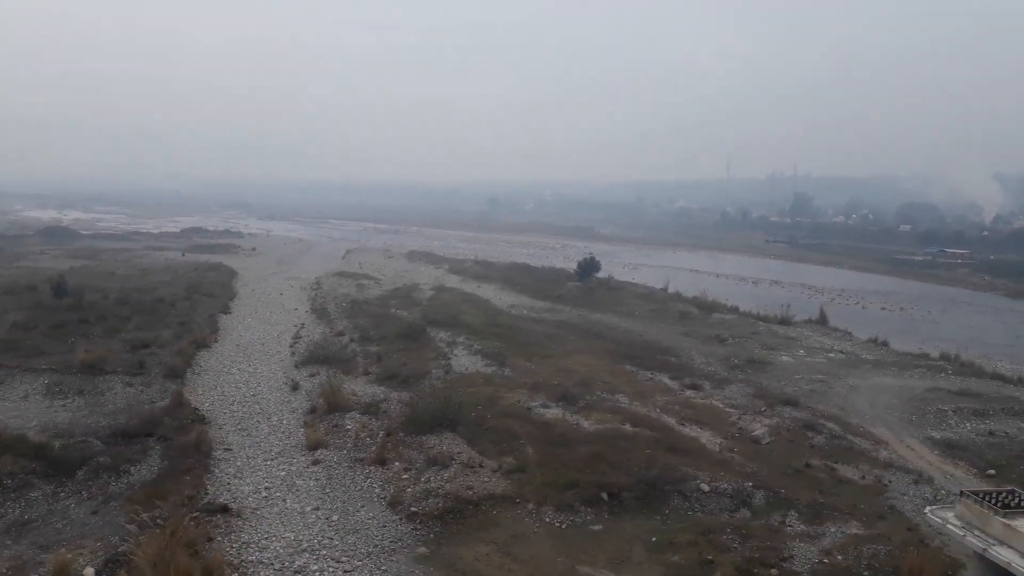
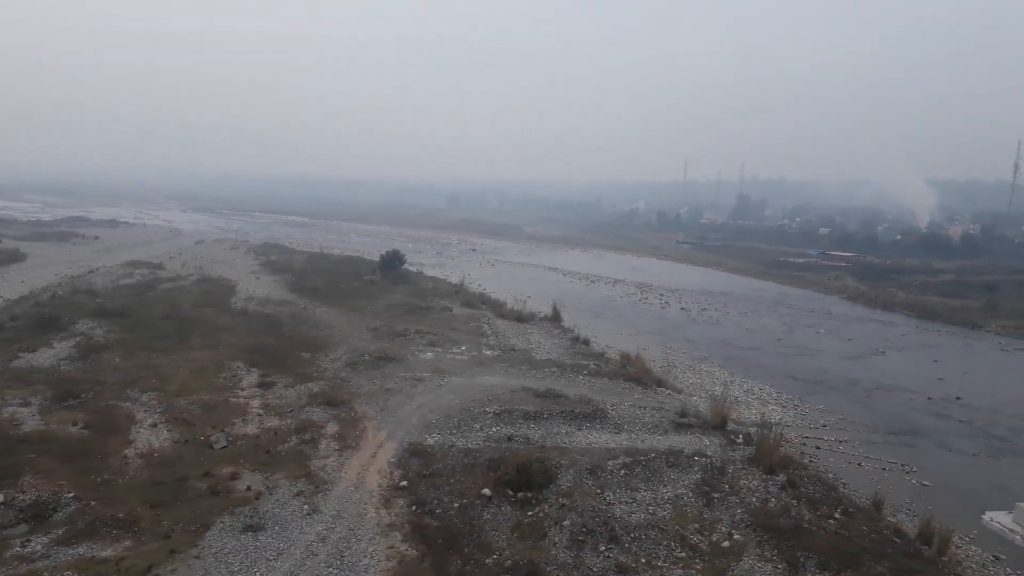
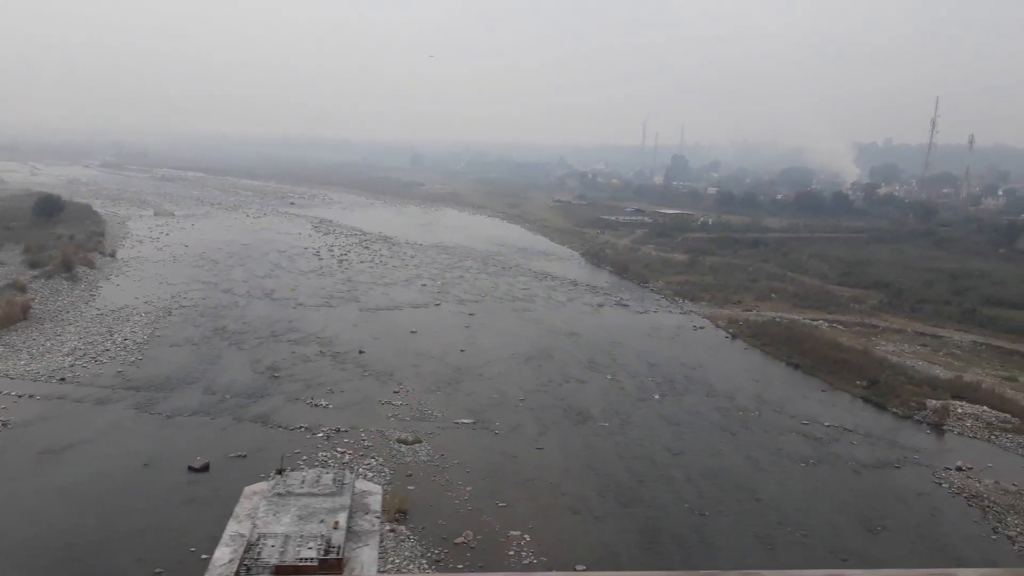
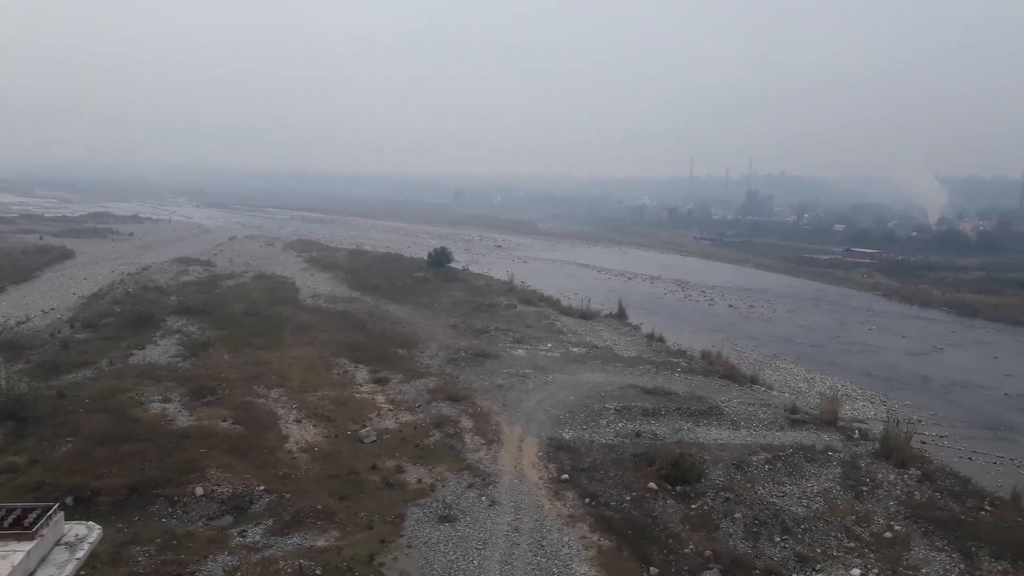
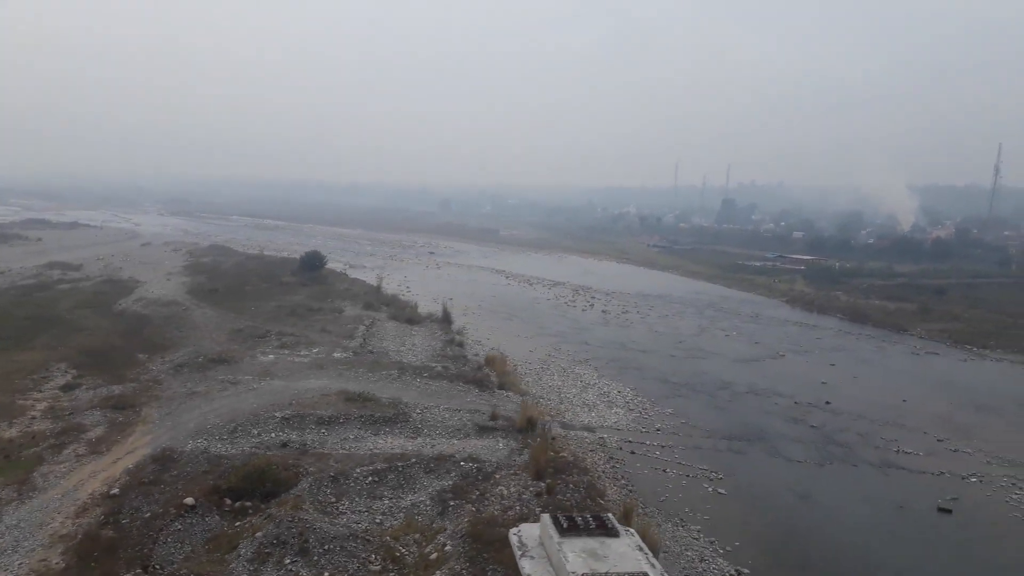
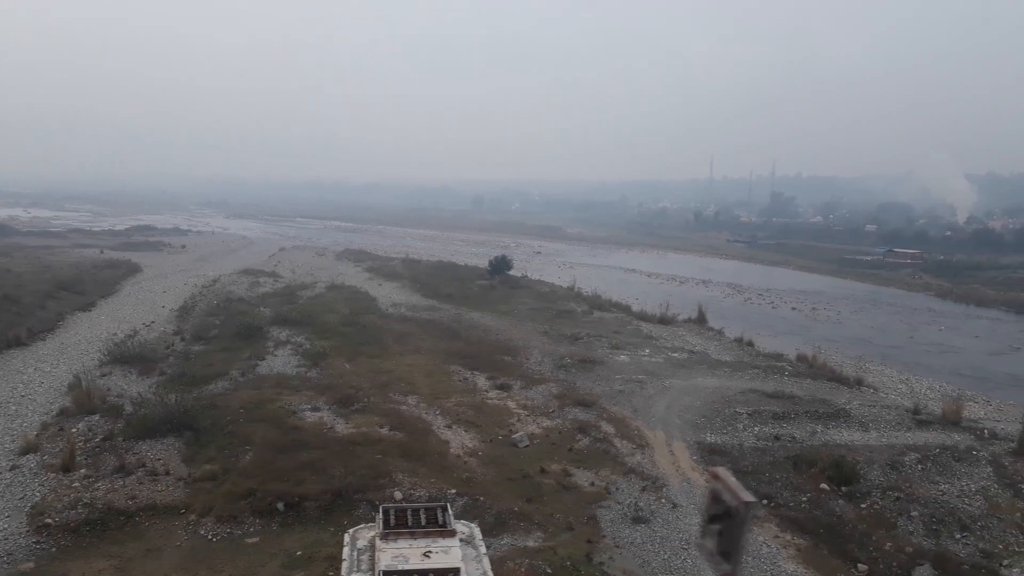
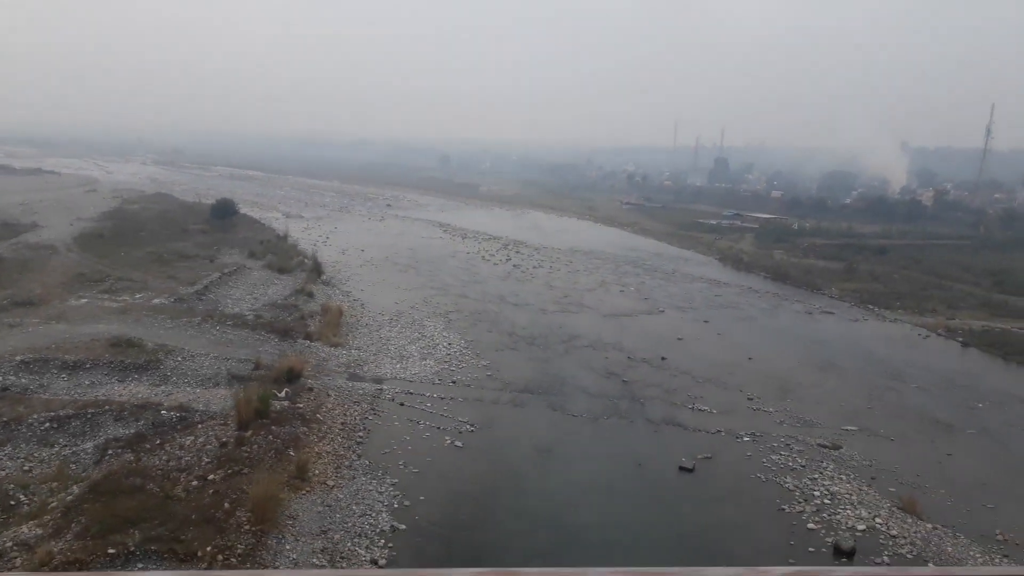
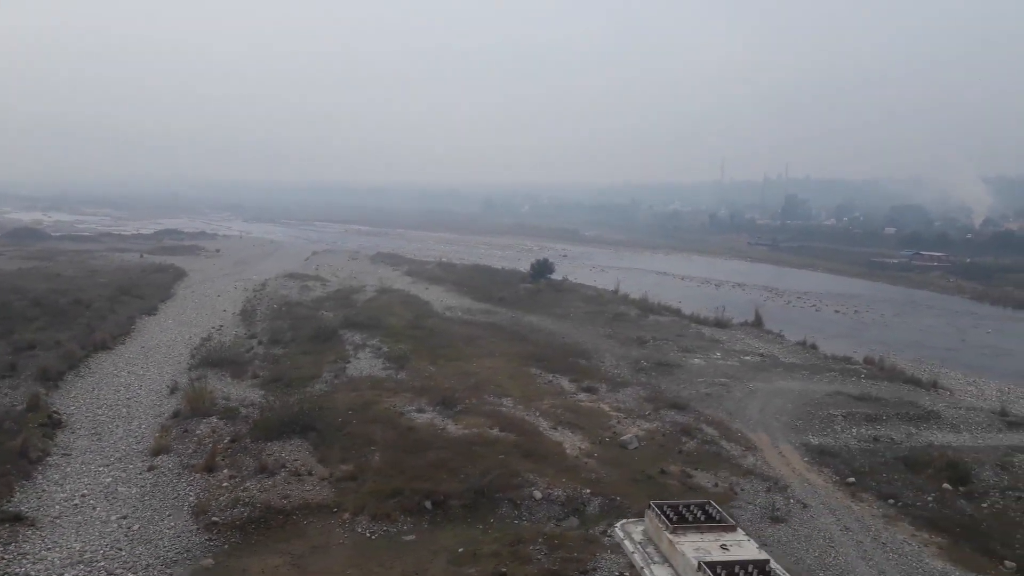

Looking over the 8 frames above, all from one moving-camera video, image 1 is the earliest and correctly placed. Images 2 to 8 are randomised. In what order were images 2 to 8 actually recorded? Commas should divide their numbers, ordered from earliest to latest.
8, 6, 4, 2, 5, 7, 3
